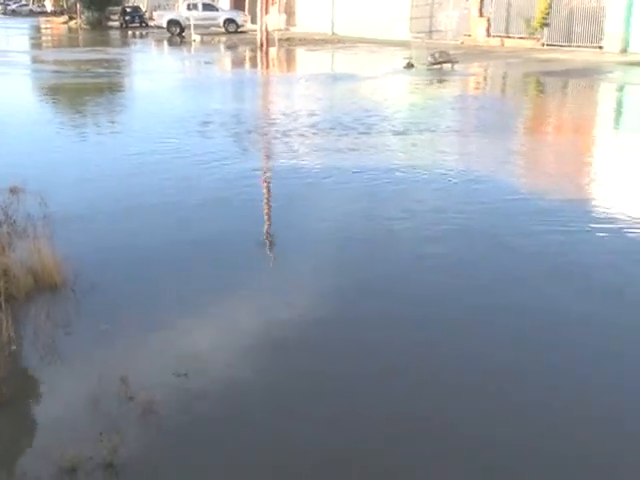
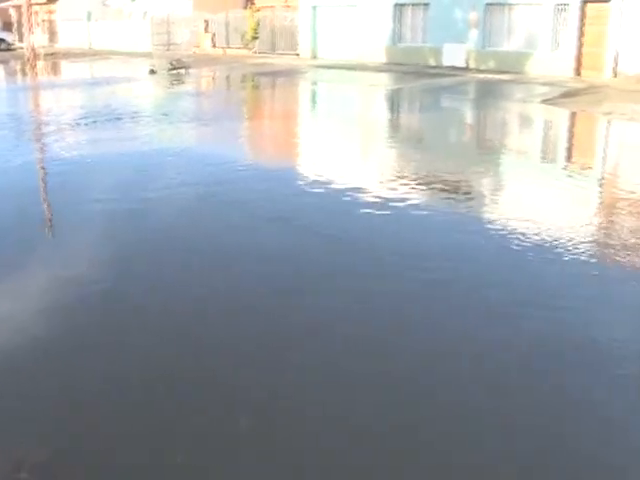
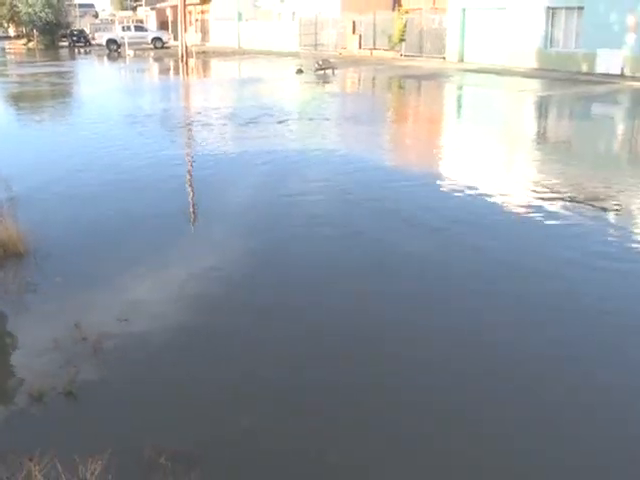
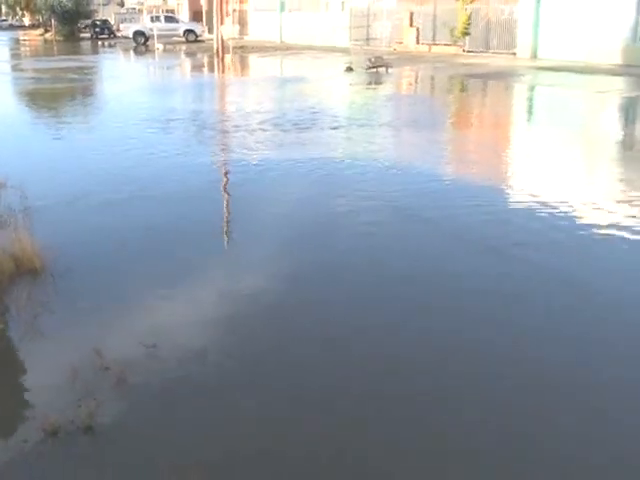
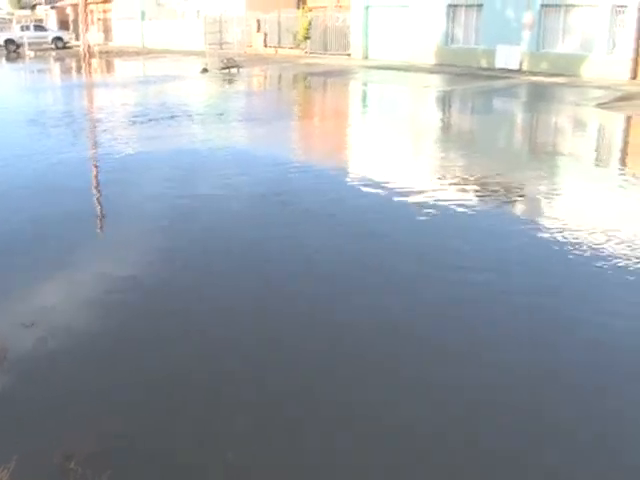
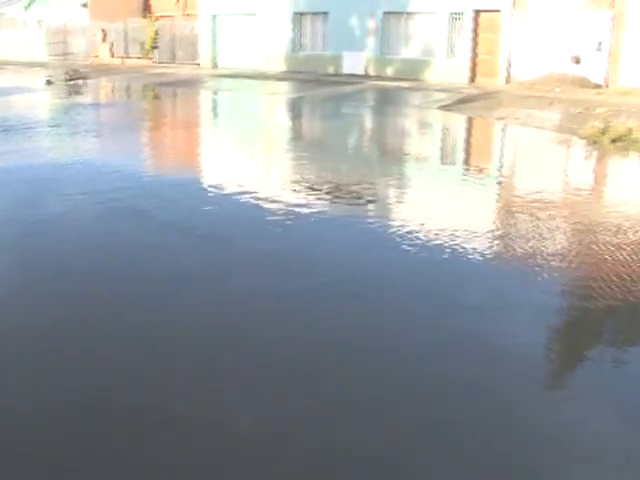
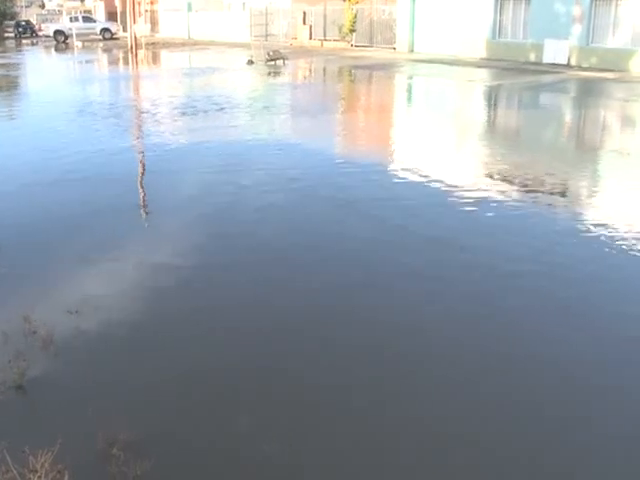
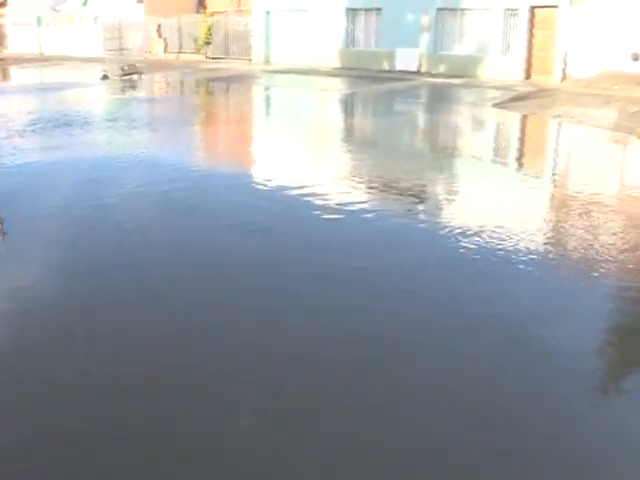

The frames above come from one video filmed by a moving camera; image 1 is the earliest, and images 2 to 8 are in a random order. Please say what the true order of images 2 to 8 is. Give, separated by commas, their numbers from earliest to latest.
4, 3, 7, 5, 2, 8, 6
